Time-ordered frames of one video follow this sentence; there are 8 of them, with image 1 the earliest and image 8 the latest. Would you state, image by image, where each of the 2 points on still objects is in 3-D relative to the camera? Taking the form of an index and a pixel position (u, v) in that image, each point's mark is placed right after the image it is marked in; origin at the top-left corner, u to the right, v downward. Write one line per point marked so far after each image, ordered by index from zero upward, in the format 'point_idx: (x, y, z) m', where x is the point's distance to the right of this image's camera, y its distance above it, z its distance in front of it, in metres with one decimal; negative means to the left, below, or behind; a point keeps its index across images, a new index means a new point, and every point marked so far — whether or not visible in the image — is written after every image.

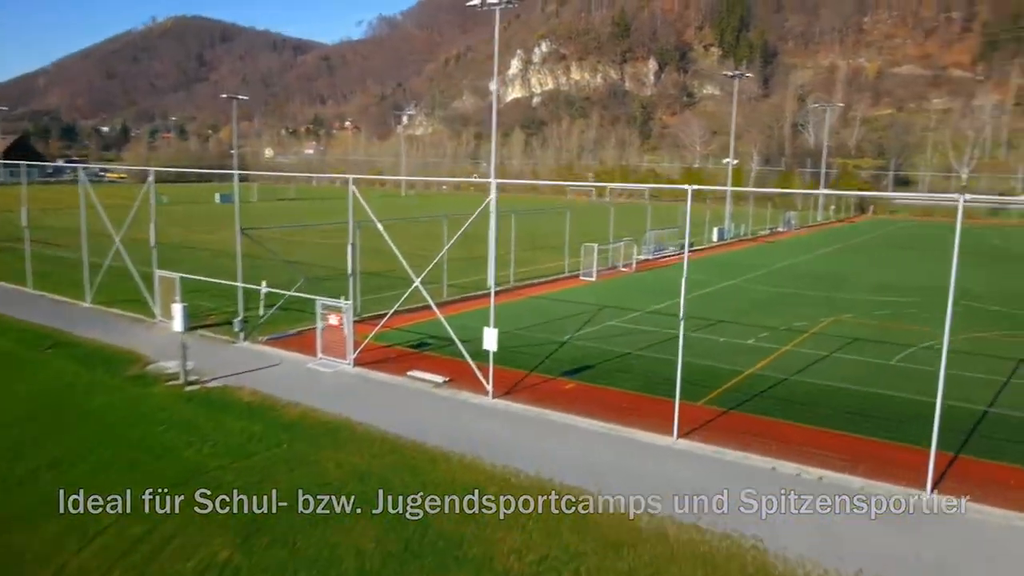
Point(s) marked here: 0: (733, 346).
0: (+4.0, -1.1, +14.5) m
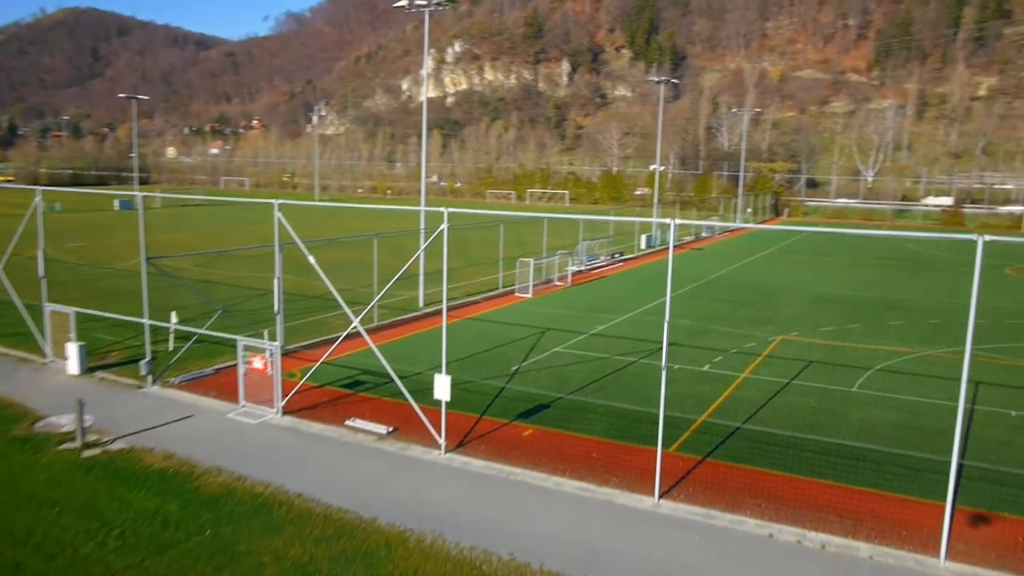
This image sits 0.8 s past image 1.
0: (+3.0, -1.5, +13.7) m
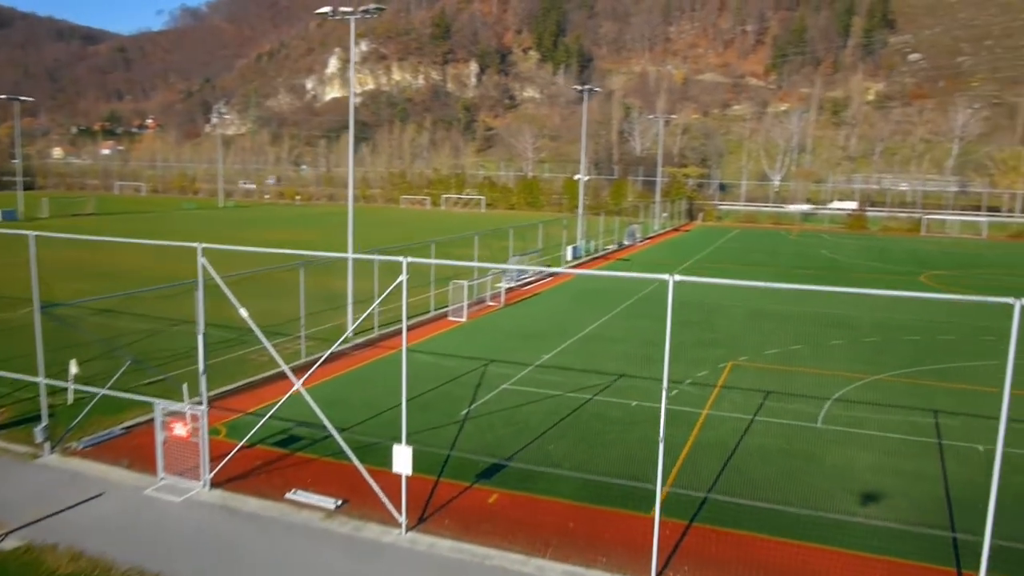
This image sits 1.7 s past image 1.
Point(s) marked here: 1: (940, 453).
0: (+2.3, -2.0, +12.9) m
1: (+6.1, -2.3, +11.5) m
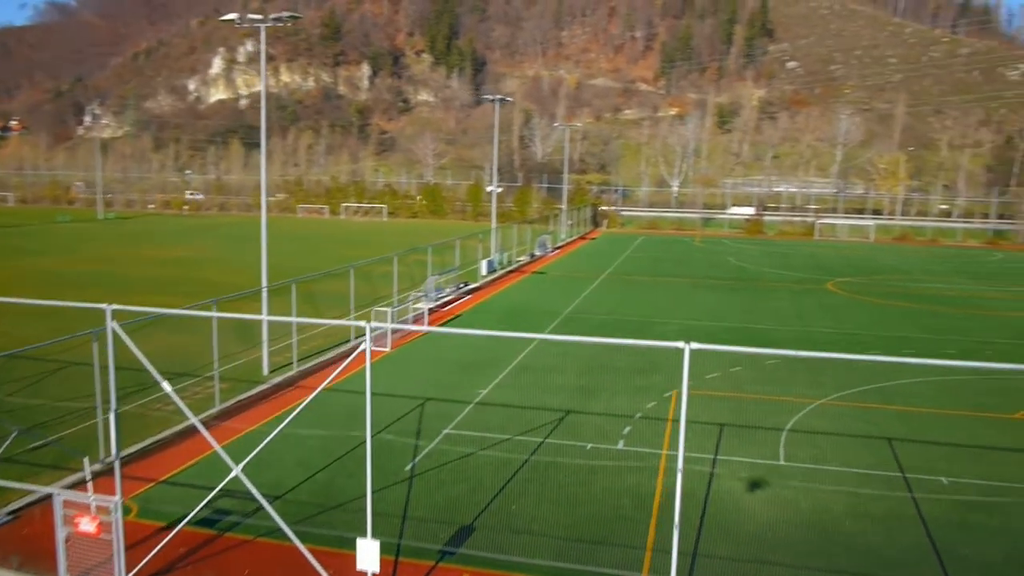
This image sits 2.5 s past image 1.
0: (+1.5, -2.5, +12.1) m
1: (+5.5, -2.8, +11.2) m
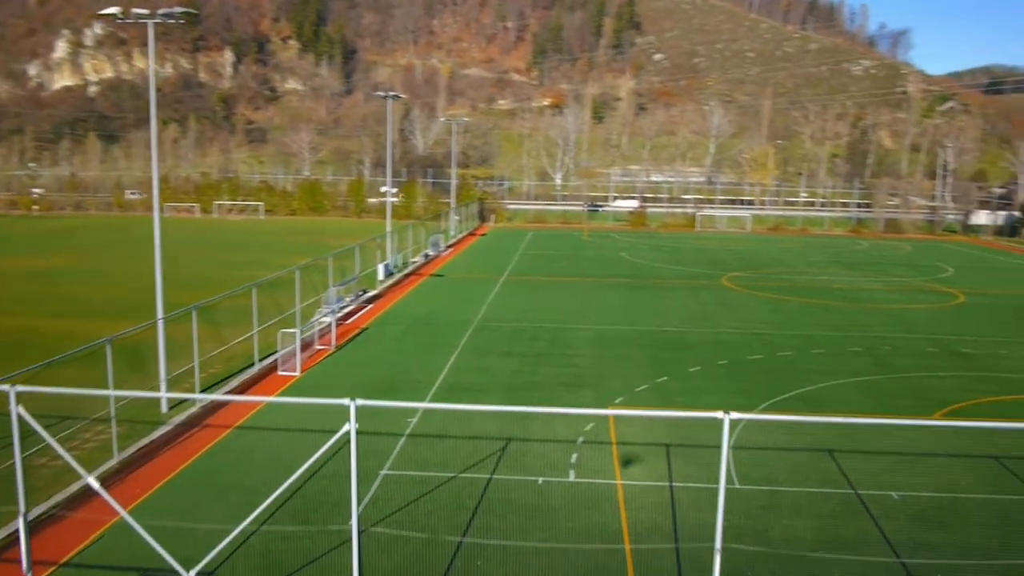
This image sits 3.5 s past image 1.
0: (+0.8, -2.9, +11.5) m
1: (+4.9, -3.0, +11.2) m
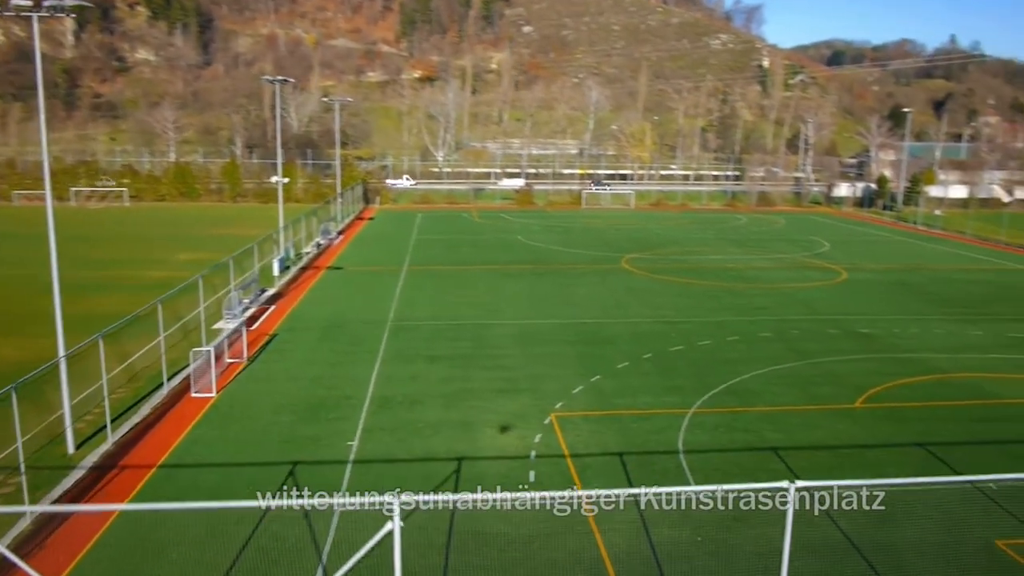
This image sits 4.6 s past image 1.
0: (+0.4, -3.2, +11.1) m
1: (+4.4, -3.1, +11.5) m
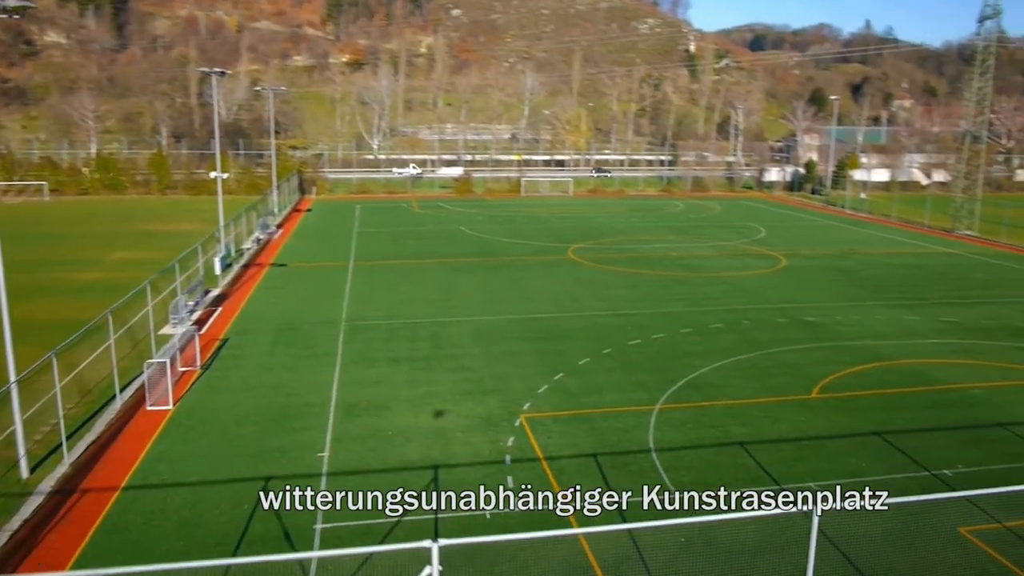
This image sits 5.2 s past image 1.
0: (+0.2, -3.3, +11.2) m
1: (+4.2, -3.2, +11.9) m
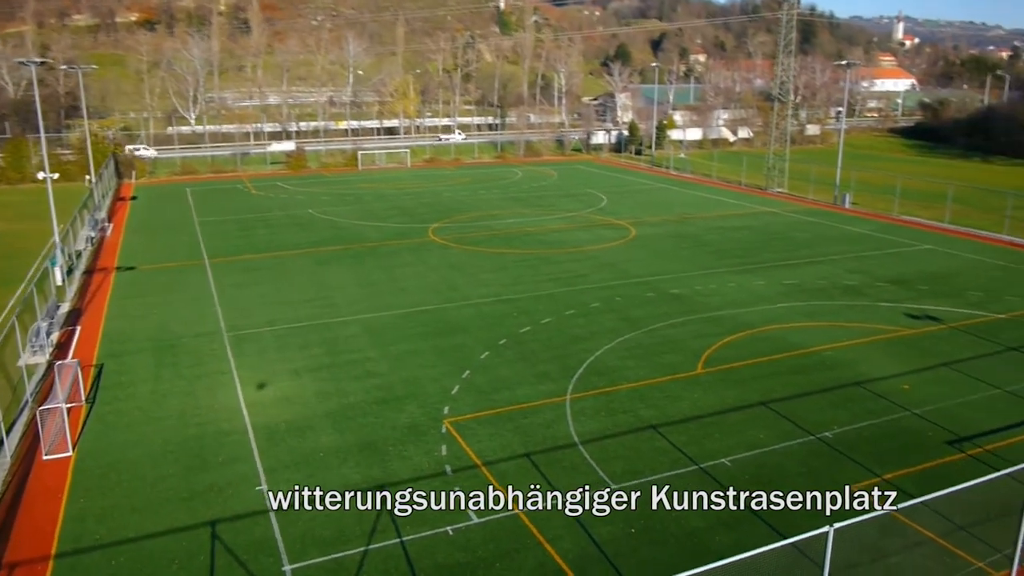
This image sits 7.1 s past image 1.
0: (-0.3, -3.6, +11.7) m
1: (+3.4, -3.2, +13.3) m
